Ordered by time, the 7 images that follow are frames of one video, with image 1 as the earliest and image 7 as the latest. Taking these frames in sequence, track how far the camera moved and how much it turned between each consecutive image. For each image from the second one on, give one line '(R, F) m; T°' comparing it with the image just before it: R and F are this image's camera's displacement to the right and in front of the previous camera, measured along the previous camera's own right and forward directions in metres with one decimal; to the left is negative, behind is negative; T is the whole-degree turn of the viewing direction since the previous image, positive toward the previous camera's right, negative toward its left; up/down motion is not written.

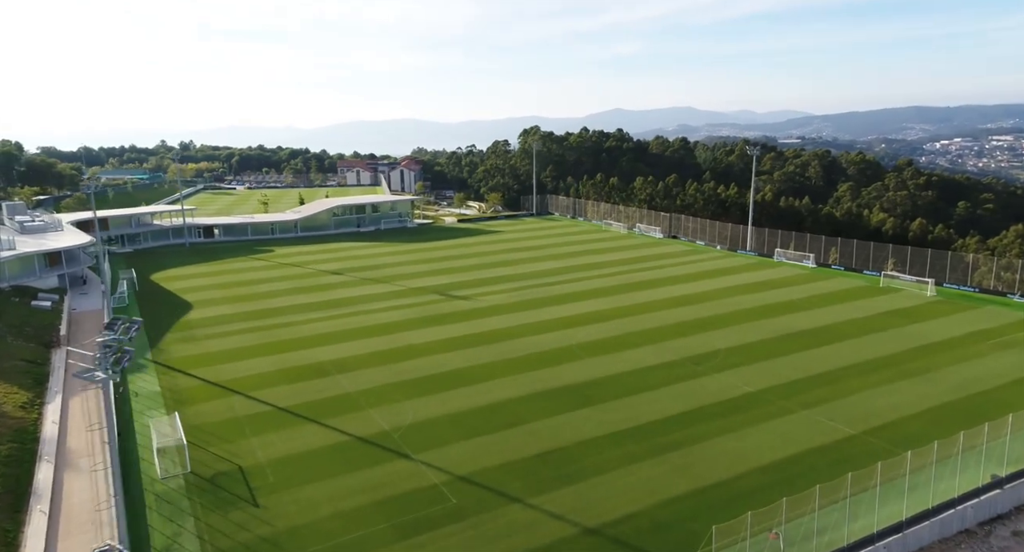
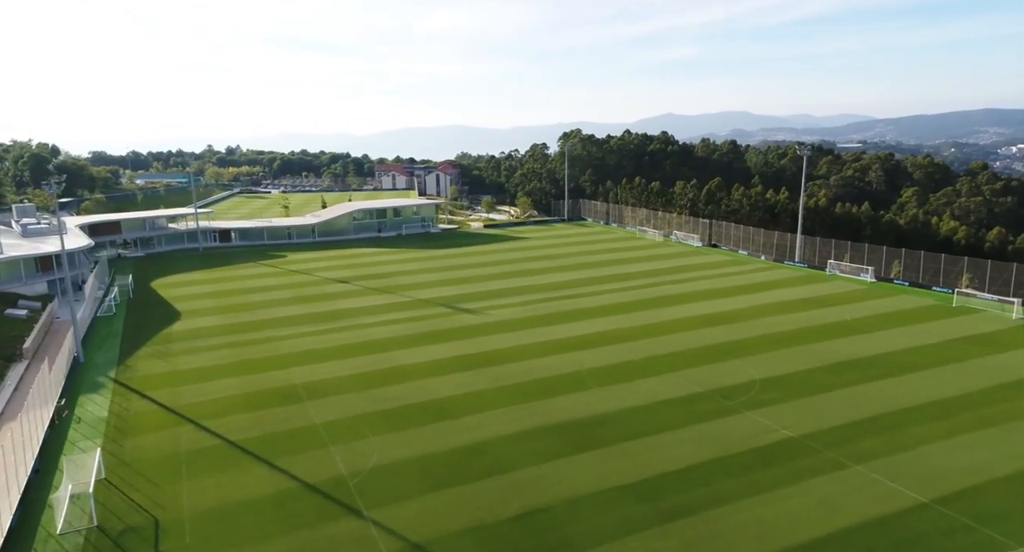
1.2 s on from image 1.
(+1.6, +3.3) m; -4°
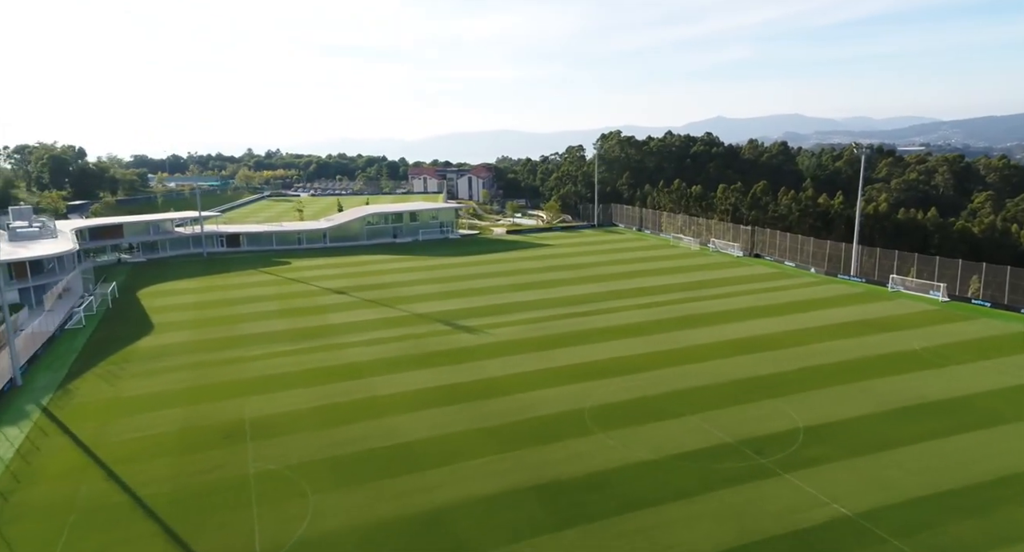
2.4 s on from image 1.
(+1.6, +3.8) m; -4°
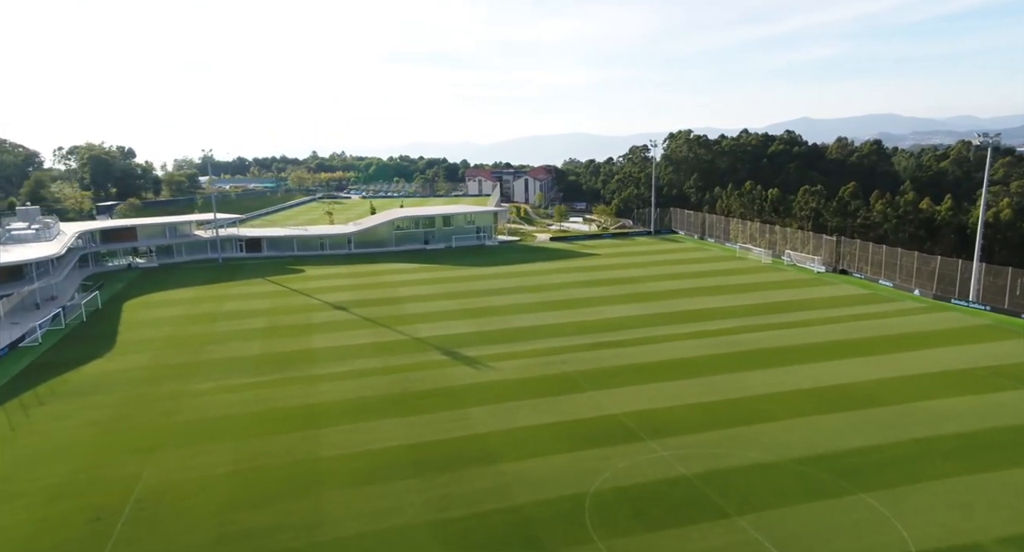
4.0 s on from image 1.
(+1.9, +5.3) m; -6°
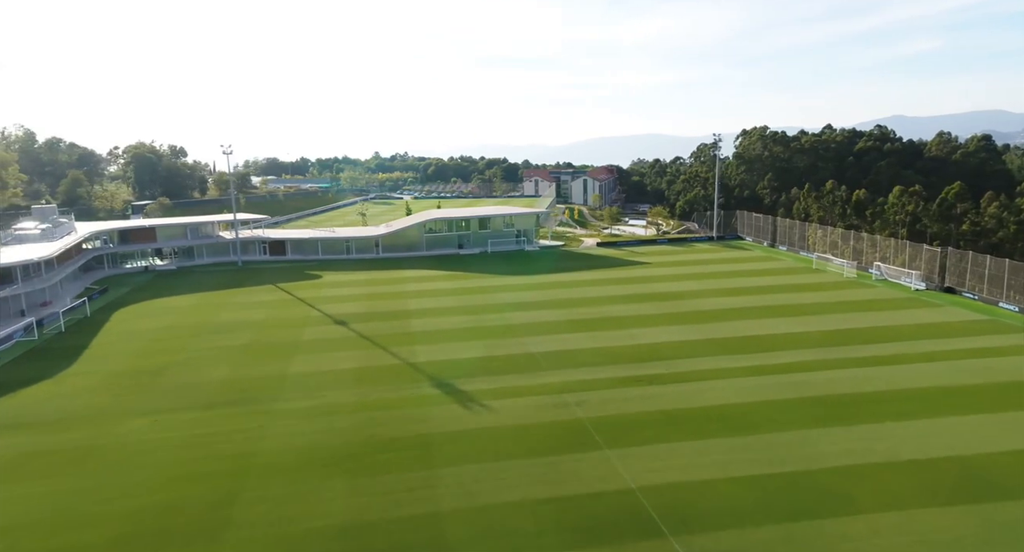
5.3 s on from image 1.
(+1.7, +4.4) m; -6°
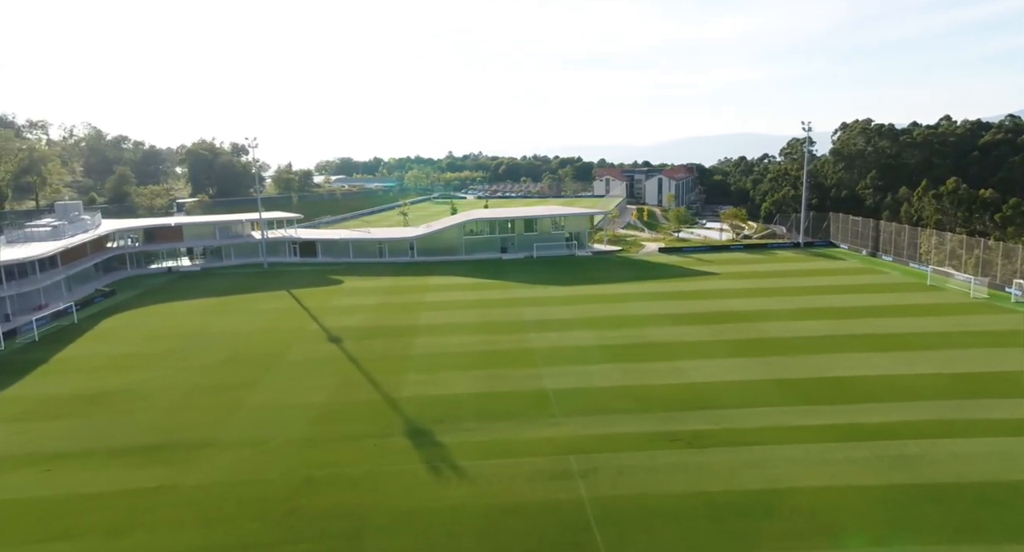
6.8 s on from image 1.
(+1.8, +4.6) m; -7°
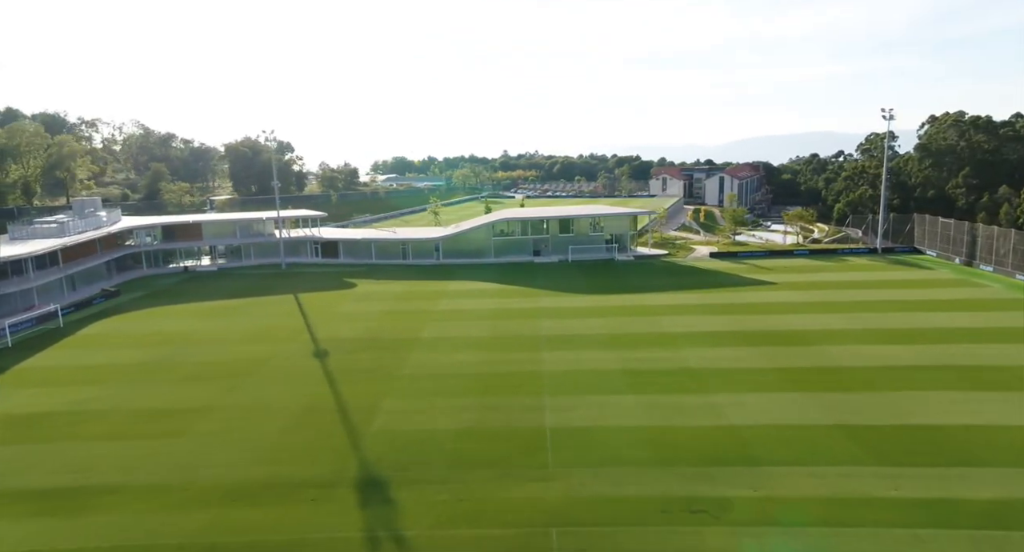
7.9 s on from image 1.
(+1.4, +3.2) m; -5°
